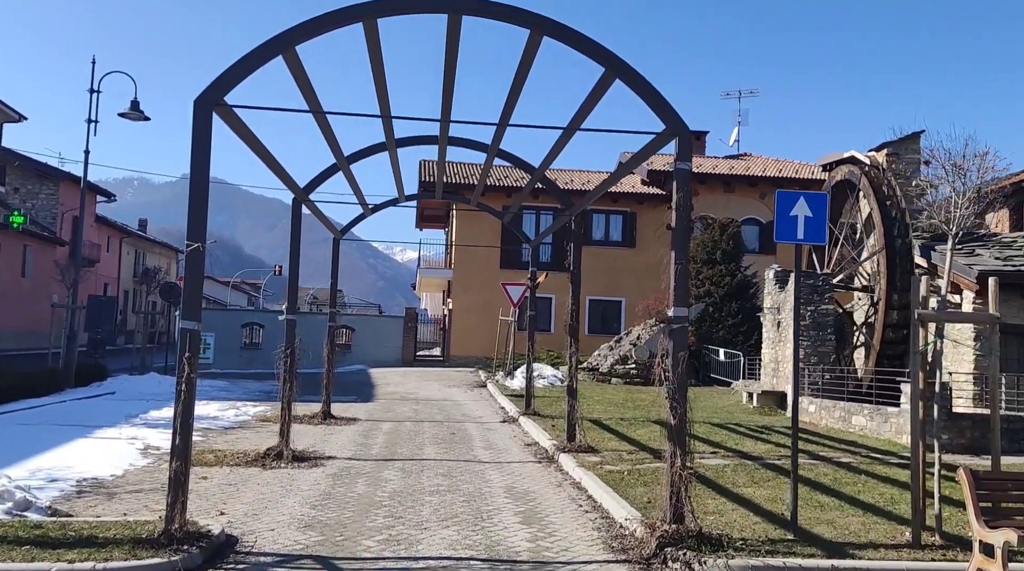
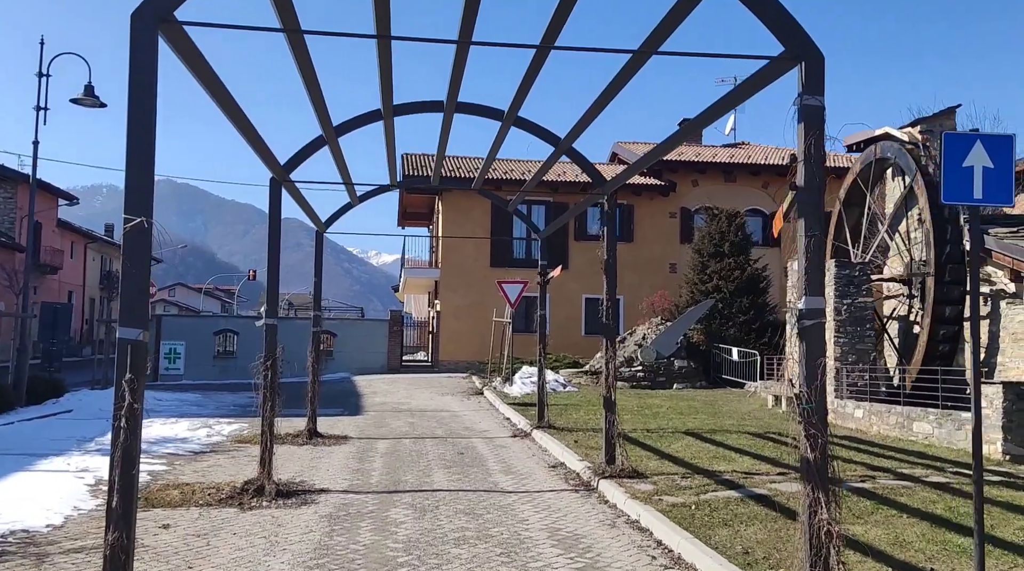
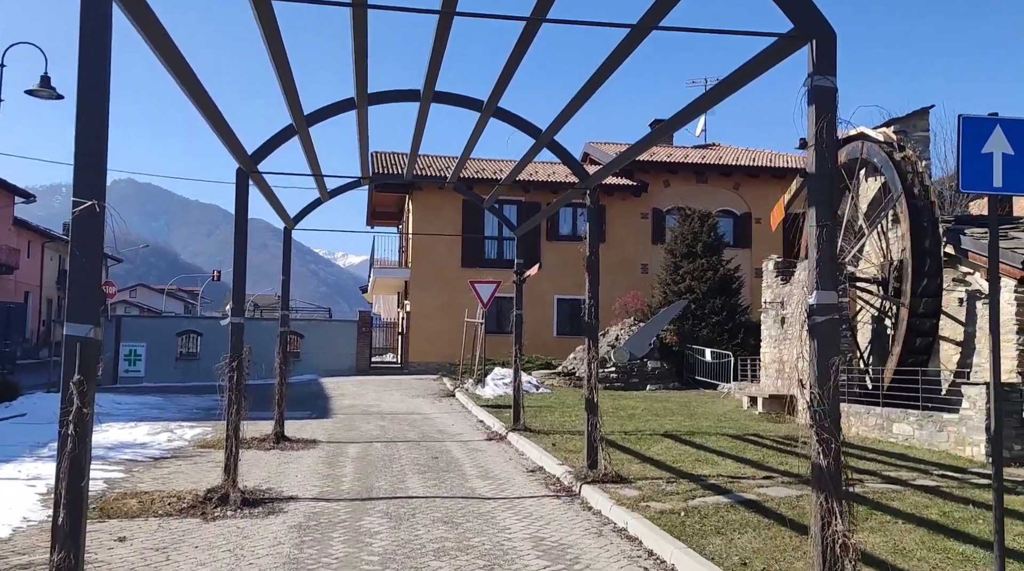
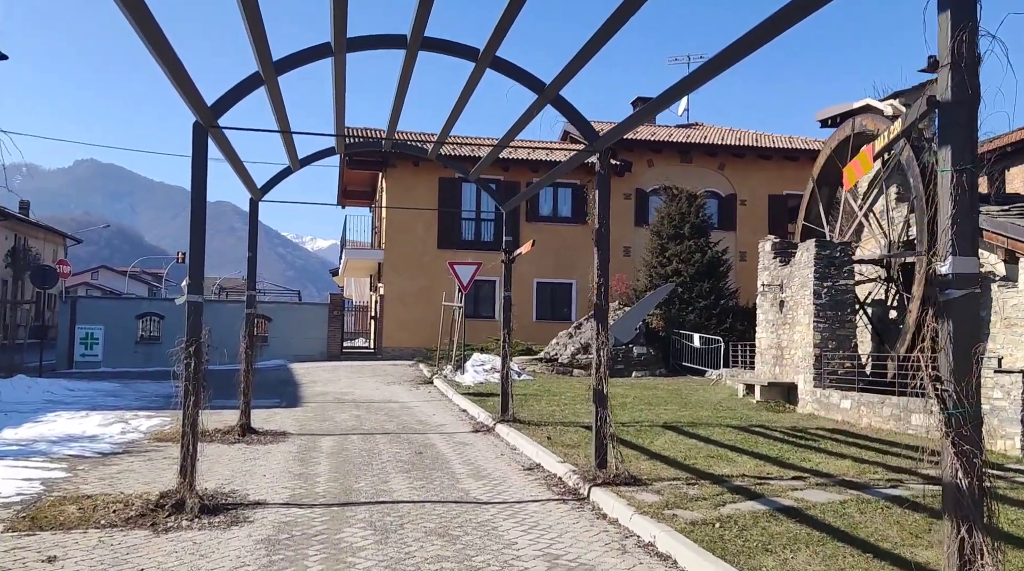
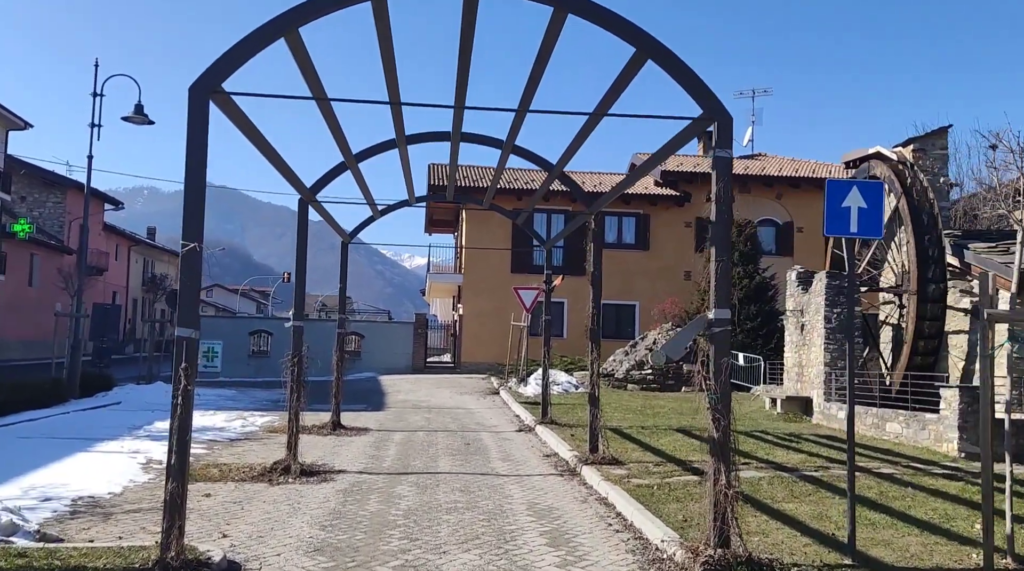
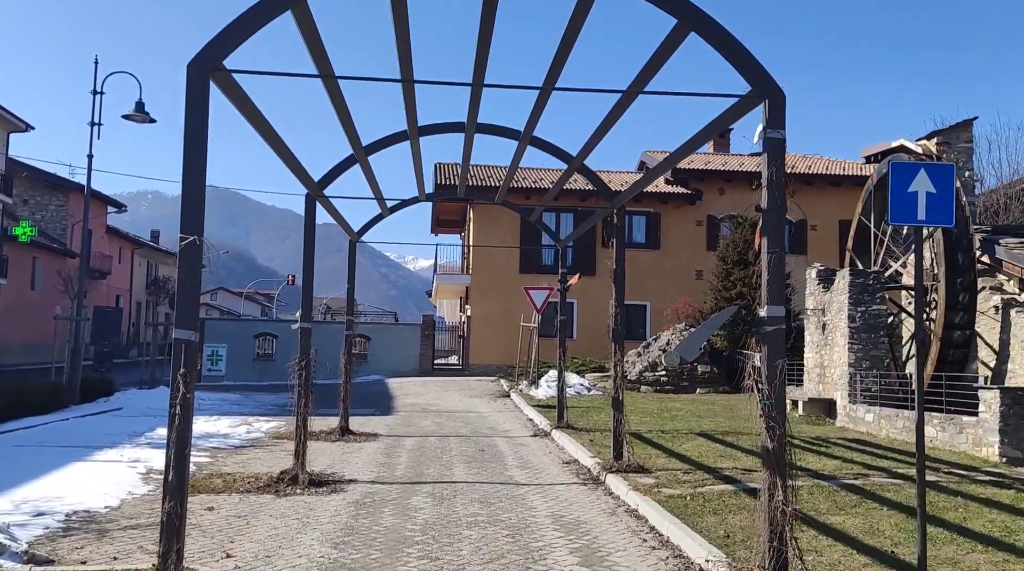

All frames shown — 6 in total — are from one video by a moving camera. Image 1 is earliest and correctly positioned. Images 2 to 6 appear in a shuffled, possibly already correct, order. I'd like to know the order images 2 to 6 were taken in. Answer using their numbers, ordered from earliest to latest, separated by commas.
5, 6, 2, 3, 4
